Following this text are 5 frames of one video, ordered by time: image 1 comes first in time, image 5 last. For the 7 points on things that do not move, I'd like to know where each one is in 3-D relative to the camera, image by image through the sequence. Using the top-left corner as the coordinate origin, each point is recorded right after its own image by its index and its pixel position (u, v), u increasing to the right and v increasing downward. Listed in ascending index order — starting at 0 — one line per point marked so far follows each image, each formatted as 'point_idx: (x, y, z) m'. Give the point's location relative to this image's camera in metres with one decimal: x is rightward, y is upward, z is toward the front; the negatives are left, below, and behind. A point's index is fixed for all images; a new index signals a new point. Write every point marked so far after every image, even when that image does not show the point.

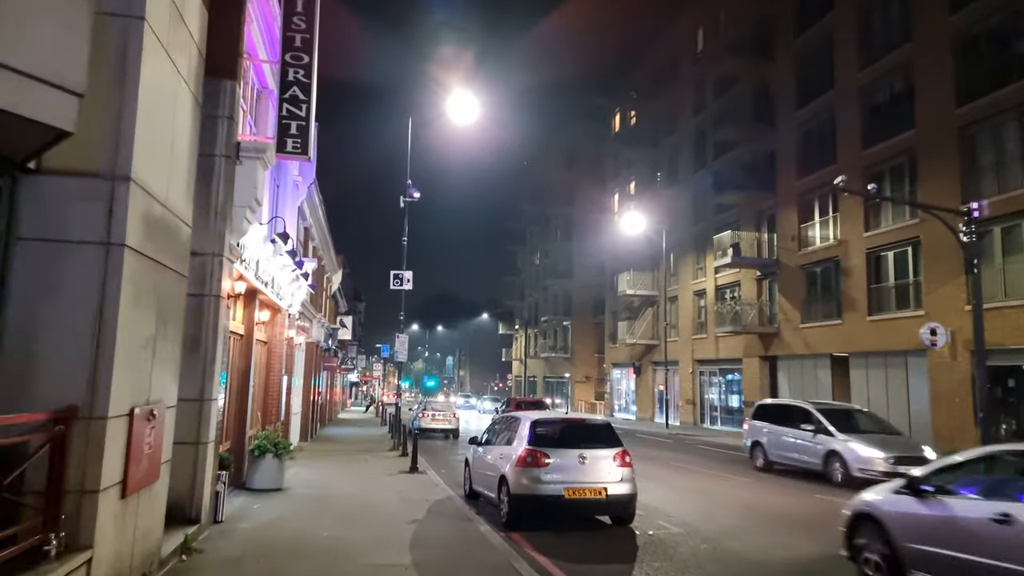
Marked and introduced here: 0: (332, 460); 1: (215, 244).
0: (-4.8, -4.4, +17.9) m
1: (-3.5, +0.5, +8.1) m
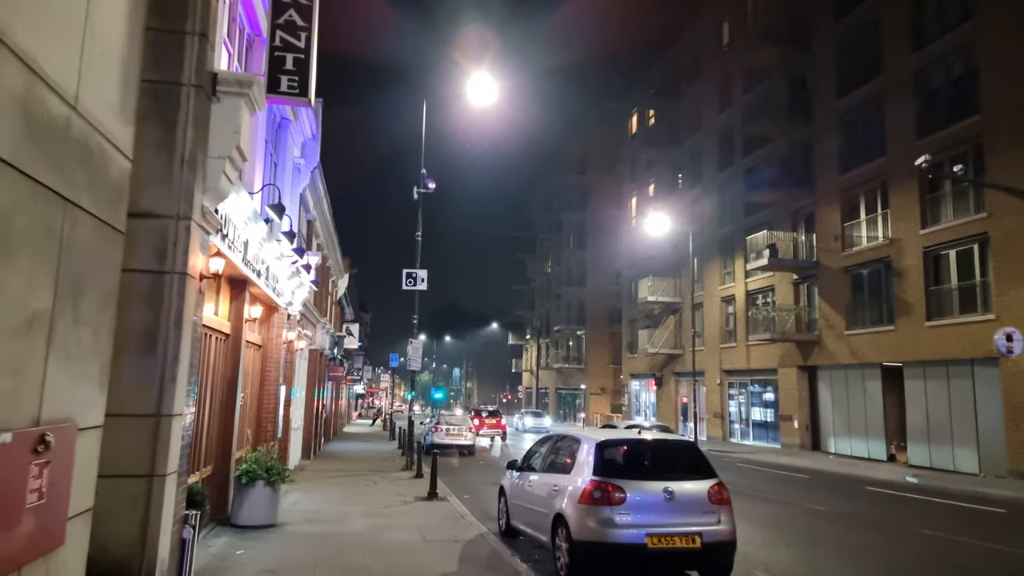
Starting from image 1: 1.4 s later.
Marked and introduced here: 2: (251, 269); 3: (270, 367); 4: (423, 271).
0: (-4.1, -4.4, +15.6) m
1: (-2.9, +0.7, +6.0) m
2: (-3.6, +0.3, +9.6) m
3: (-4.4, -1.4, +12.6) m
4: (-2.5, +0.5, +19.2) m
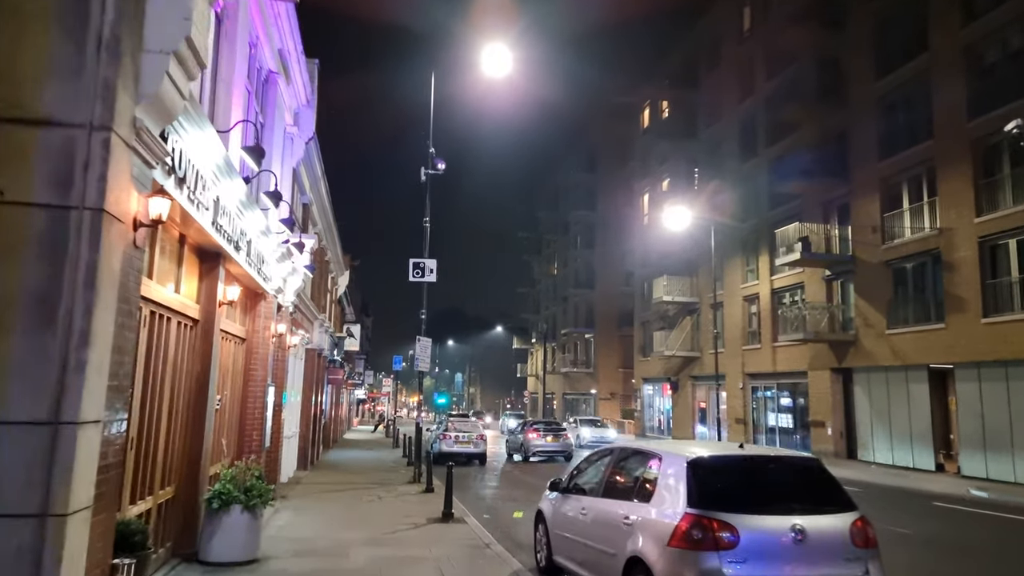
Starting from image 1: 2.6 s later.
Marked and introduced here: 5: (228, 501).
0: (-3.6, -4.2, +13.7) m
1: (-2.4, +1.0, +4.0) m
2: (-3.2, +0.6, +7.6) m
3: (-3.9, -1.2, +10.6) m
4: (-2.0, +0.7, +17.3) m
5: (-3.0, -2.3, +7.4) m
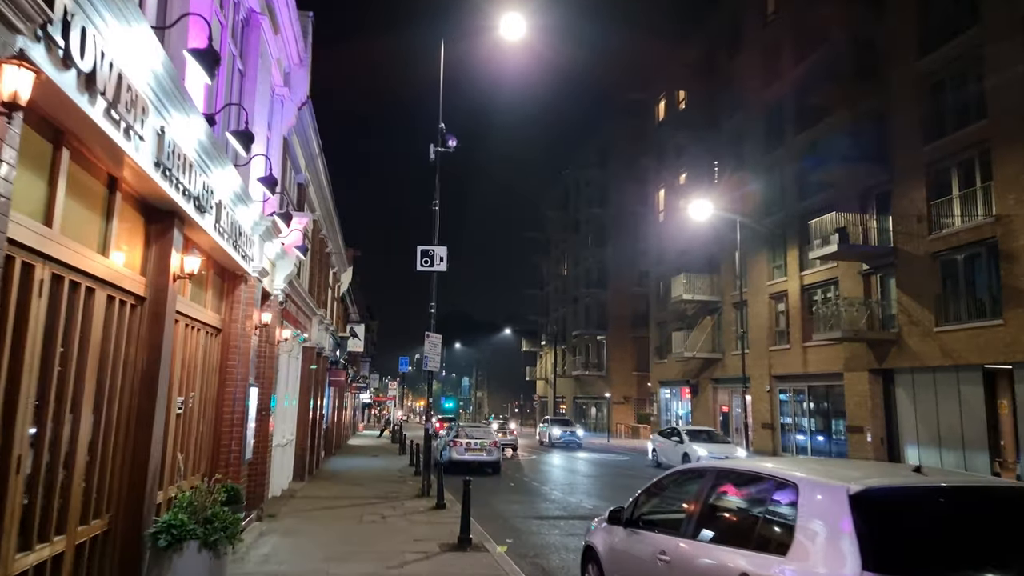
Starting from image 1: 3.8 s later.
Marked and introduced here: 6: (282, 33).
0: (-3.2, -3.9, +11.9) m
1: (-2.1, +1.3, +2.2) m
2: (-2.8, +0.8, +5.8) m
3: (-3.6, -0.9, +8.8) m
4: (-1.6, +0.9, +15.5) m
5: (-2.7, -2.0, +5.6) m
6: (-3.5, +3.9, +10.6) m
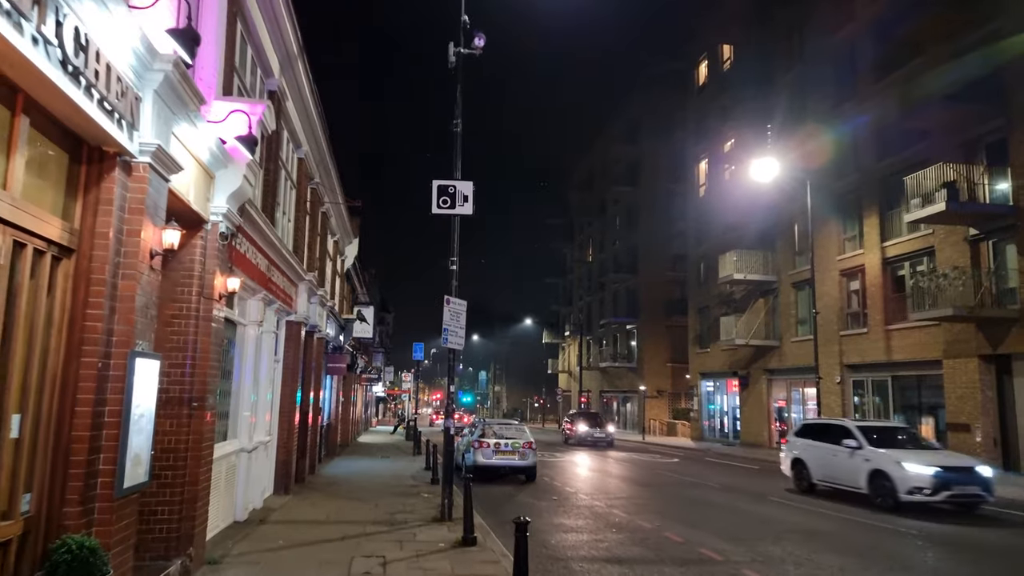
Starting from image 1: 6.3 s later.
0: (-2.4, -3.1, +7.9) m
1: (-1.6, +2.1, -1.8) m
2: (-2.2, +1.6, +1.8) m
3: (-2.9, -0.1, +4.8) m
4: (-0.7, +1.7, +11.4) m
5: (-2.1, -1.2, +1.6) m
6: (-2.8, +4.7, +6.6) m
